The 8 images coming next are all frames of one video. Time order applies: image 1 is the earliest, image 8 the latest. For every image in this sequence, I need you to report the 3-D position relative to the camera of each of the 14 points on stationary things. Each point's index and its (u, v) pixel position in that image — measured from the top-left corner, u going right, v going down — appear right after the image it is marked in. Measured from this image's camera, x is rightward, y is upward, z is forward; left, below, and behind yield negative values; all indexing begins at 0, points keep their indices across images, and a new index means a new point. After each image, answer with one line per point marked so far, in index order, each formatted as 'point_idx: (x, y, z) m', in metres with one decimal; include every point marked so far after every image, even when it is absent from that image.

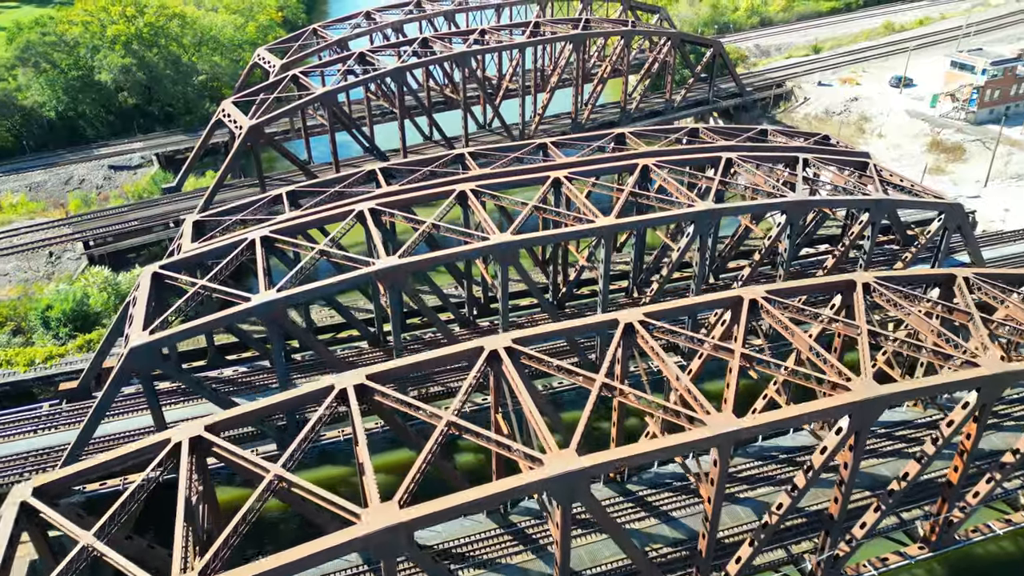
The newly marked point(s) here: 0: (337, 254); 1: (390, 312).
0: (-6.5, +1.2, +18.5) m
1: (-4.4, -0.9, +18.0) m
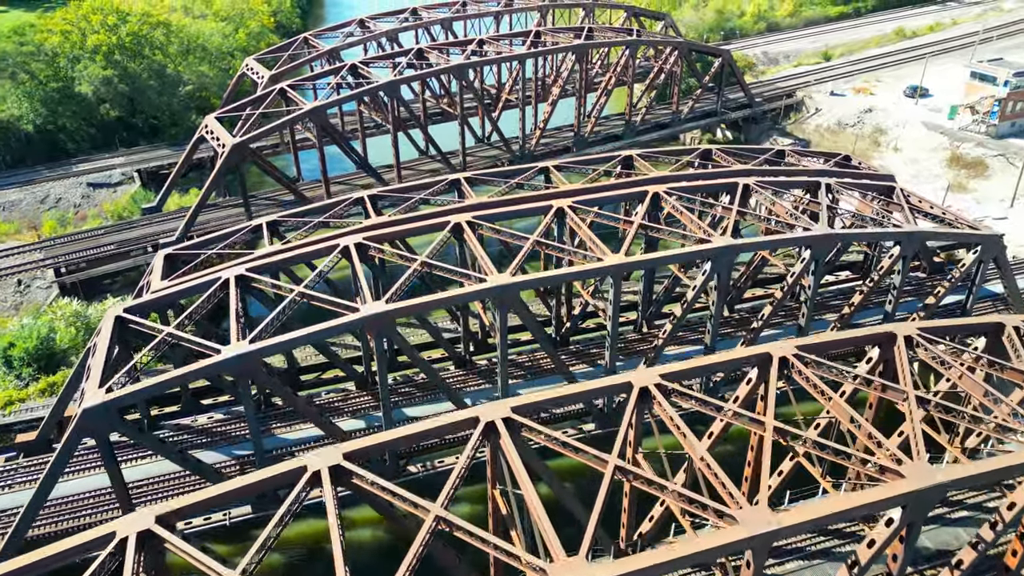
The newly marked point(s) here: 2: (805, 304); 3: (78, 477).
0: (-6.5, -0.3, +16.8) m
1: (-4.4, -2.5, +16.3) m
2: (+11.6, -0.6, +19.7) m
3: (-15.1, -6.6, +17.4) m
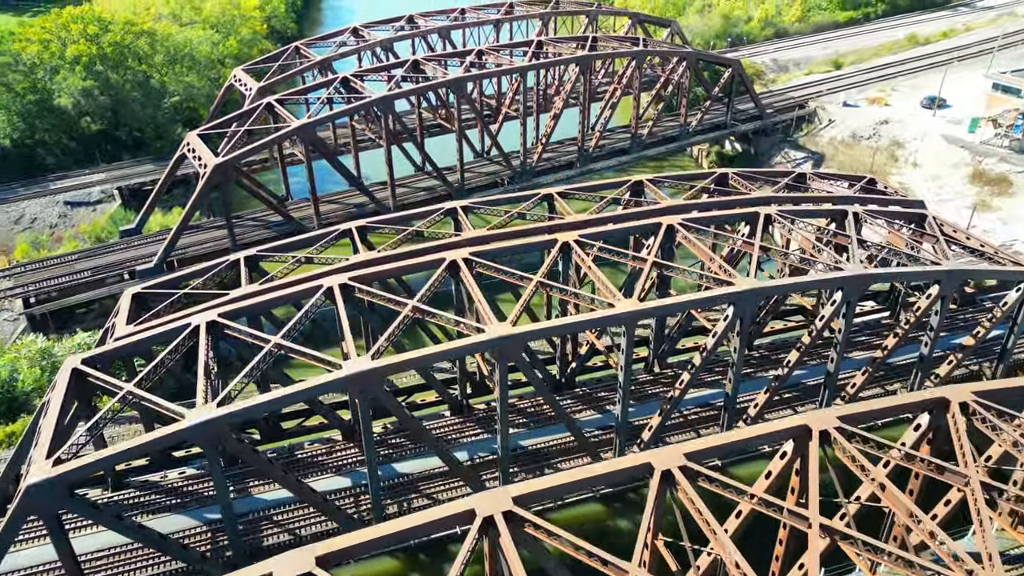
0: (-6.5, -1.9, +15.0) m
1: (-4.4, -4.0, +14.6) m
2: (+11.7, -2.2, +18.0) m
3: (-15.1, -8.1, +15.6) m
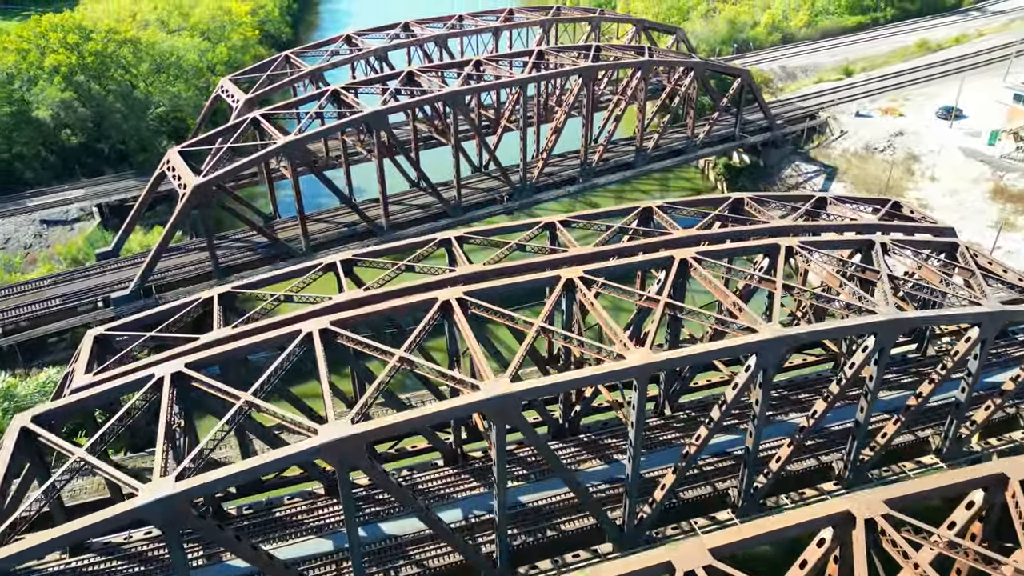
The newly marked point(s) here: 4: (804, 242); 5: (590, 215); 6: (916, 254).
0: (-6.5, -3.3, +13.4) m
1: (-4.4, -5.4, +13.0) m
2: (+11.6, -3.6, +16.4) m
3: (-15.2, -9.5, +14.0) m
4: (+10.8, +1.7, +18.4) m
5: (+3.1, +2.9, +19.9) m
6: (+15.7, +1.3, +19.3) m
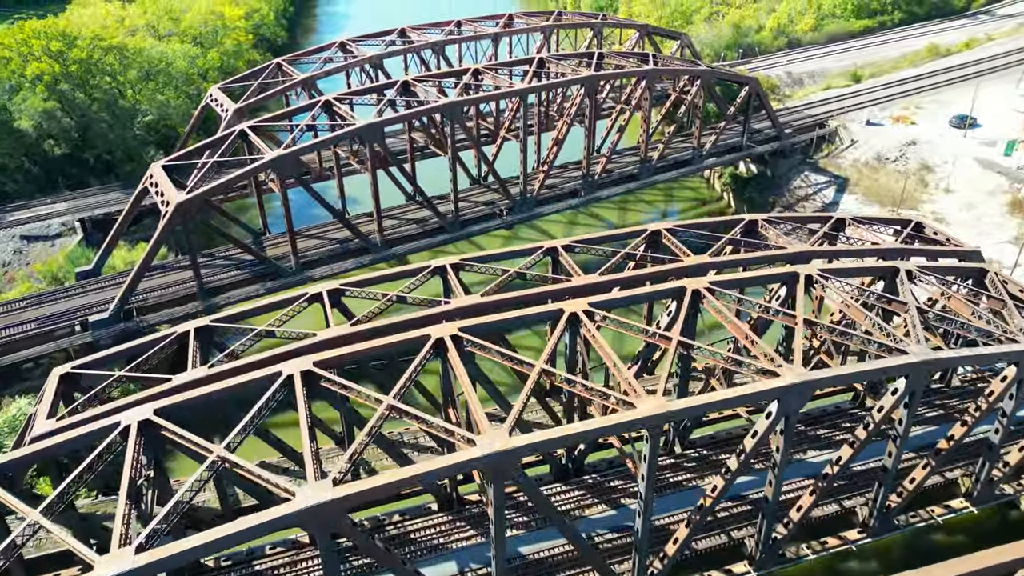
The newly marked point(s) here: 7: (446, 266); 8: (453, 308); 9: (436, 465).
0: (-6.6, -4.3, +12.2) m
1: (-4.4, -6.5, +11.7) m
2: (+11.6, -4.6, +15.1) m
3: (-15.2, -10.6, +12.8) m
4: (+10.7, +0.6, +17.2) m
5: (+3.1, +1.8, +18.7) m
6: (+15.7, +0.3, +18.1) m
7: (-2.3, +0.8, +17.4) m
8: (-1.8, -0.6, +15.8) m
9: (-1.7, -4.1, +11.7) m
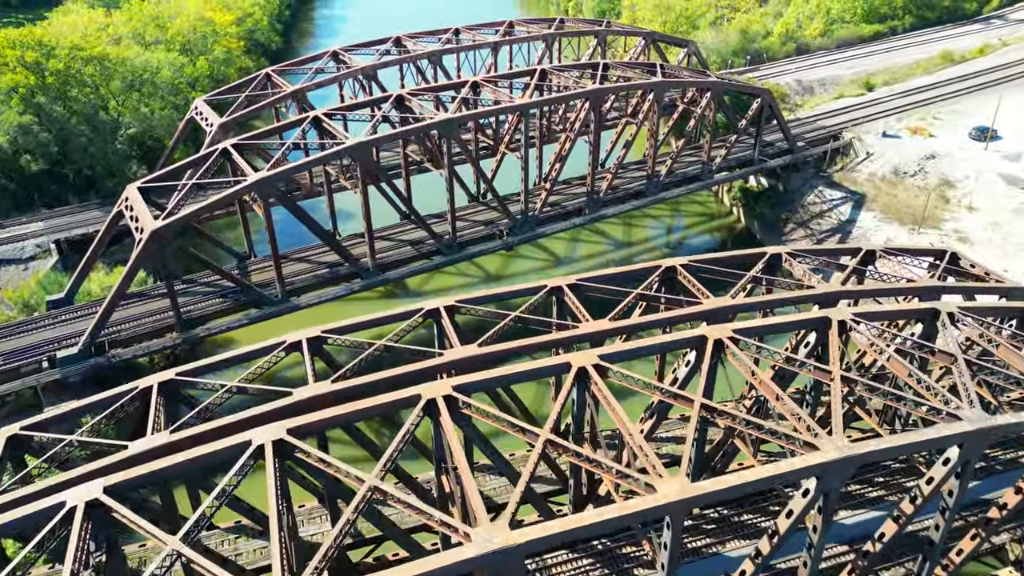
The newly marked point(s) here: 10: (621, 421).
0: (-6.5, -5.8, +10.5) m
1: (-4.4, -7.9, +10.0) m
2: (+11.6, -6.1, +13.5) m
3: (-15.2, -12.0, +11.1) m
4: (+10.8, -0.8, +15.5) m
5: (+3.1, +0.4, +17.0) m
6: (+15.7, -1.2, +16.4) m
7: (-2.3, -0.7, +15.7) m
8: (-1.8, -2.1, +14.1) m
9: (-1.7, -5.5, +10.0) m
10: (+2.7, -3.4, +12.6) m
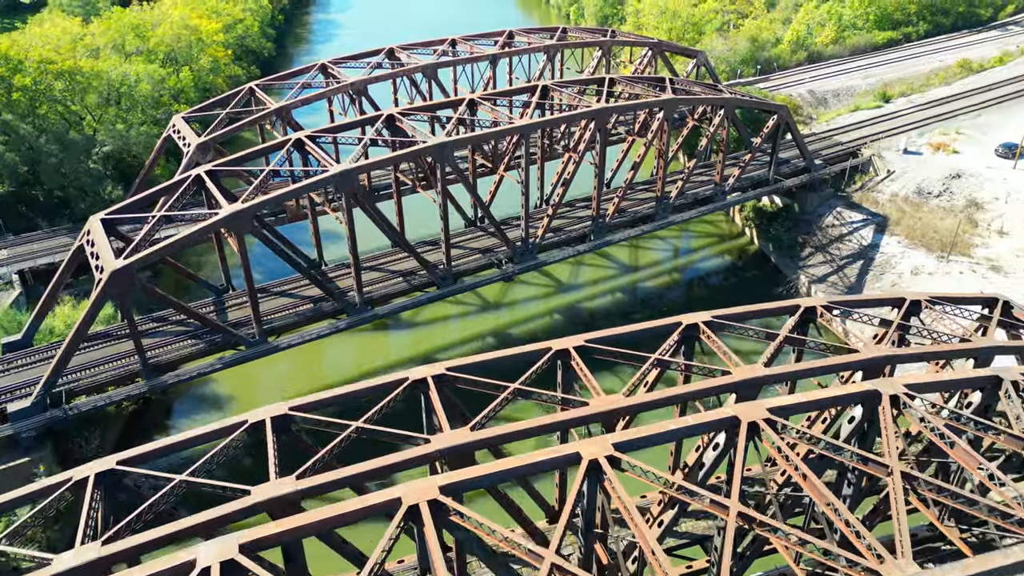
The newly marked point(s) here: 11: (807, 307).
0: (-6.6, -7.6, +8.5) m
1: (-4.5, -9.7, +7.9) m
2: (+11.6, -7.9, +11.4) m
3: (-15.2, -13.8, +9.0) m
4: (+10.7, -2.6, +13.4) m
5: (+3.1, -1.4, +14.9) m
6: (+15.7, -3.0, +14.3) m
7: (-2.3, -2.5, +13.6) m
8: (-1.8, -3.9, +12.0) m
9: (-1.8, -7.4, +7.9) m
10: (+2.7, -5.2, +10.5) m
11: (+9.4, -0.6, +15.9) m
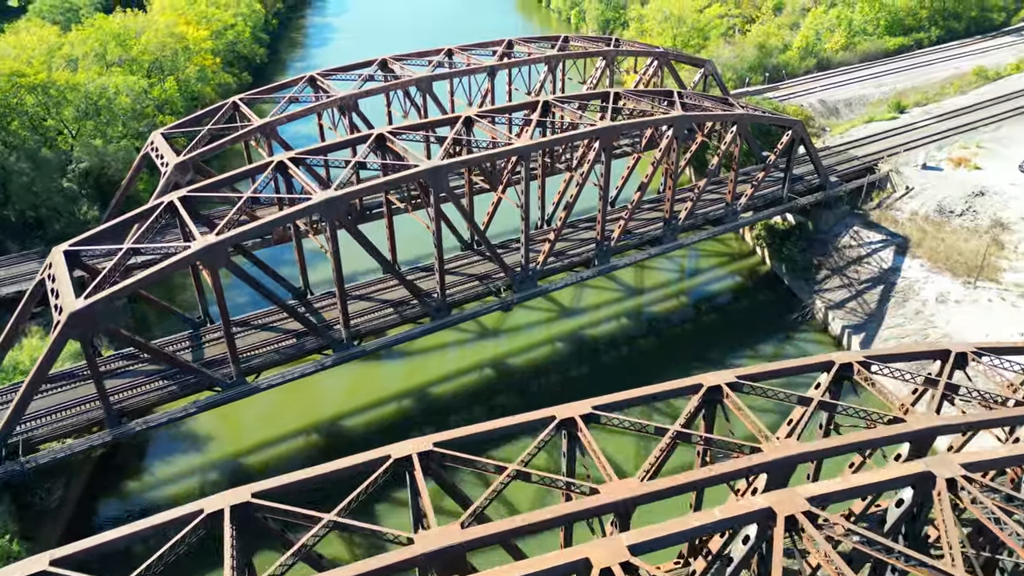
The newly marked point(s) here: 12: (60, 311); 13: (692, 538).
0: (-6.6, -9.1, +6.7) m
1: (-4.5, -11.3, +6.2) m
2: (+11.5, -9.4, +9.6) m
3: (-15.2, -15.4, +7.3) m
4: (+10.7, -4.2, +11.7) m
5: (+3.0, -2.9, +13.2) m
6: (+15.6, -4.5, +12.6) m
7: (-2.3, -4.0, +11.9) m
8: (-1.9, -5.4, +10.3) m
9: (-1.8, -8.9, +6.2) m
10: (+2.7, -6.7, +8.8) m
11: (+9.3, -2.1, +14.1) m
12: (-16.7, -0.6, +18.9) m
13: (+3.8, -5.3, +10.5) m
